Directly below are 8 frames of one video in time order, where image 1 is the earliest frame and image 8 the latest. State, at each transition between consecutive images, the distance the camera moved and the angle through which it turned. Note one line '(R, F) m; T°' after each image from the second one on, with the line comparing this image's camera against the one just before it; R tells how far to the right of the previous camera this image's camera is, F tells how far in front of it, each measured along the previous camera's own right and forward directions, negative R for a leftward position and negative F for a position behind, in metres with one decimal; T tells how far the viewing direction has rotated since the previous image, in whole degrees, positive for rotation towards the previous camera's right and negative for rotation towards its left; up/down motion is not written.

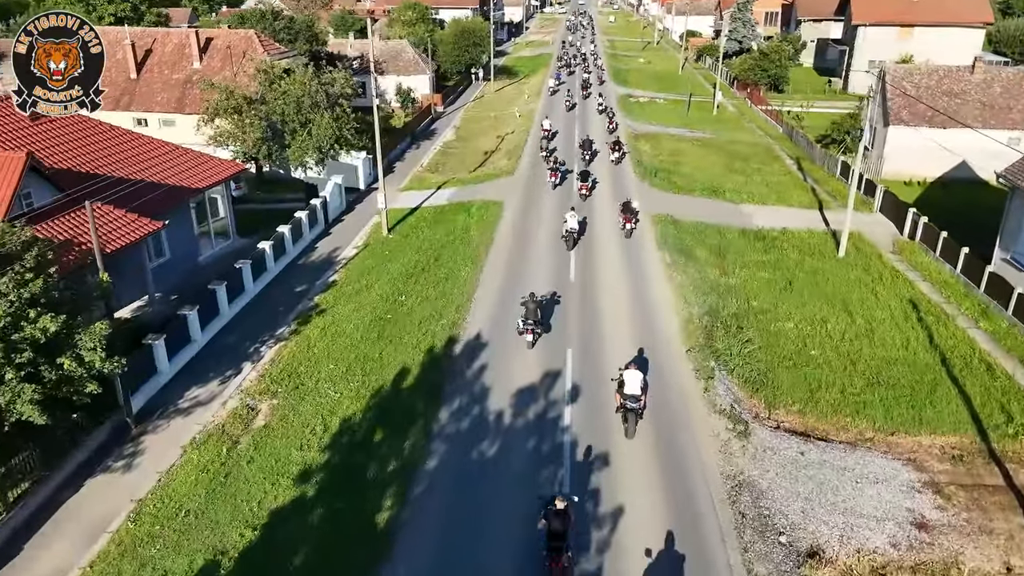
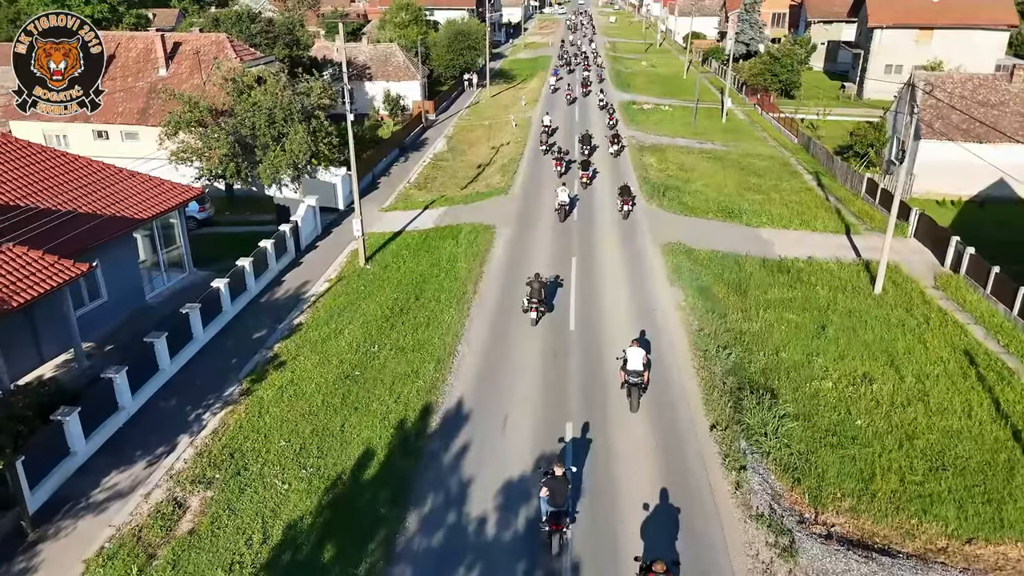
(+0.3, +3.0) m; 0°
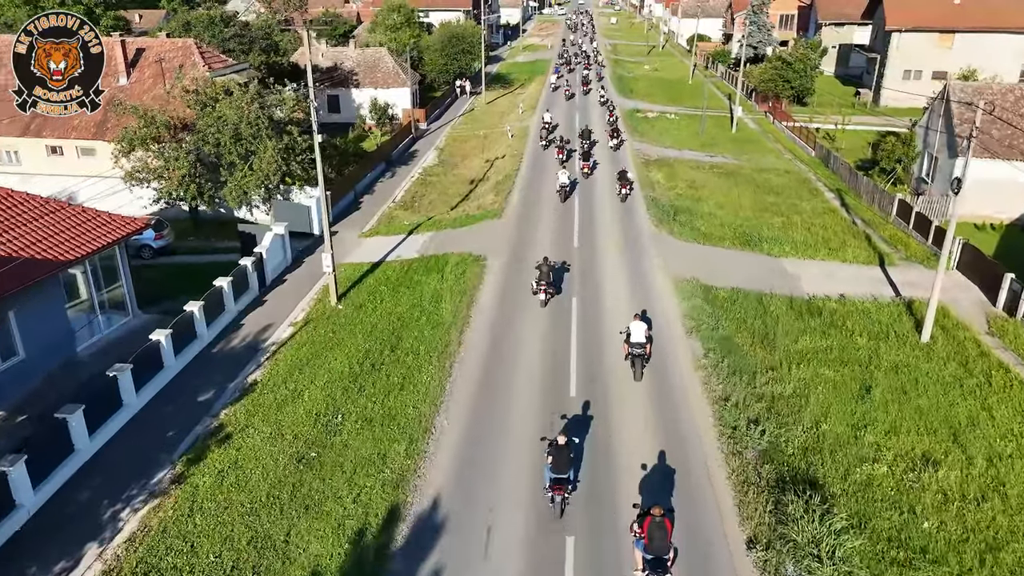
(+0.2, +3.0) m; 0°
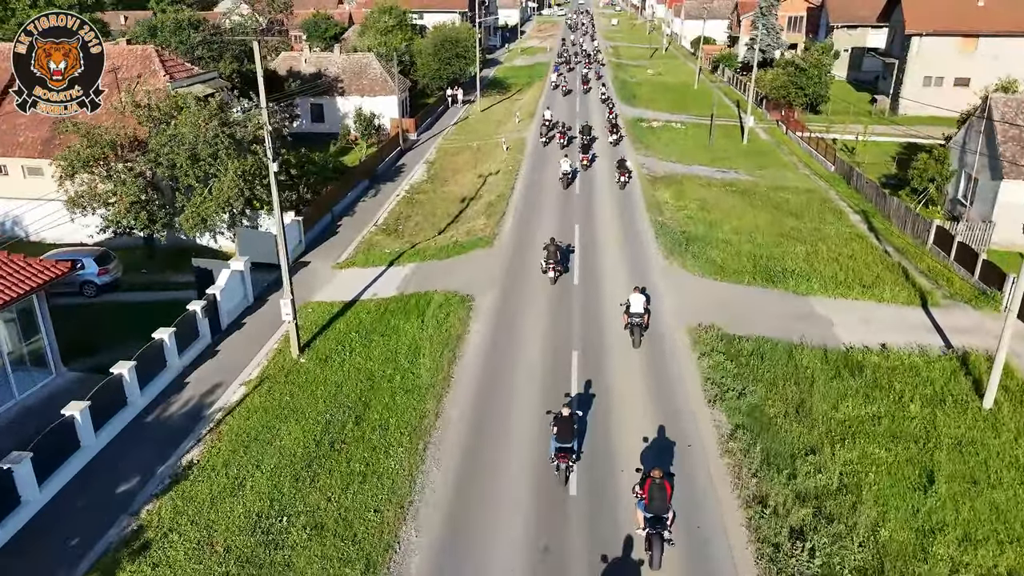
(+0.3, +3.0) m; 0°
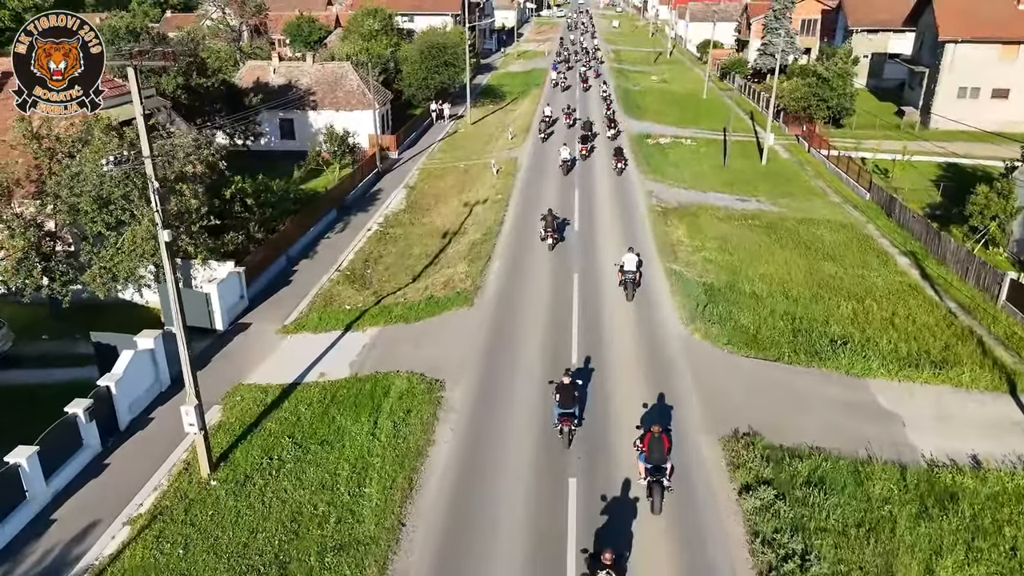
(+0.4, +4.5) m; 0°
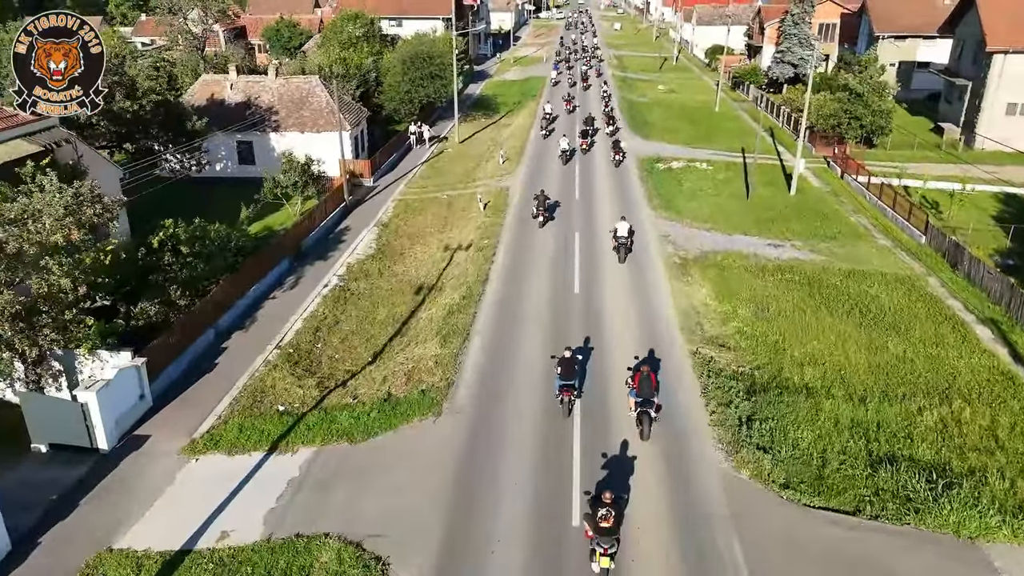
(+0.4, +5.0) m; 0°
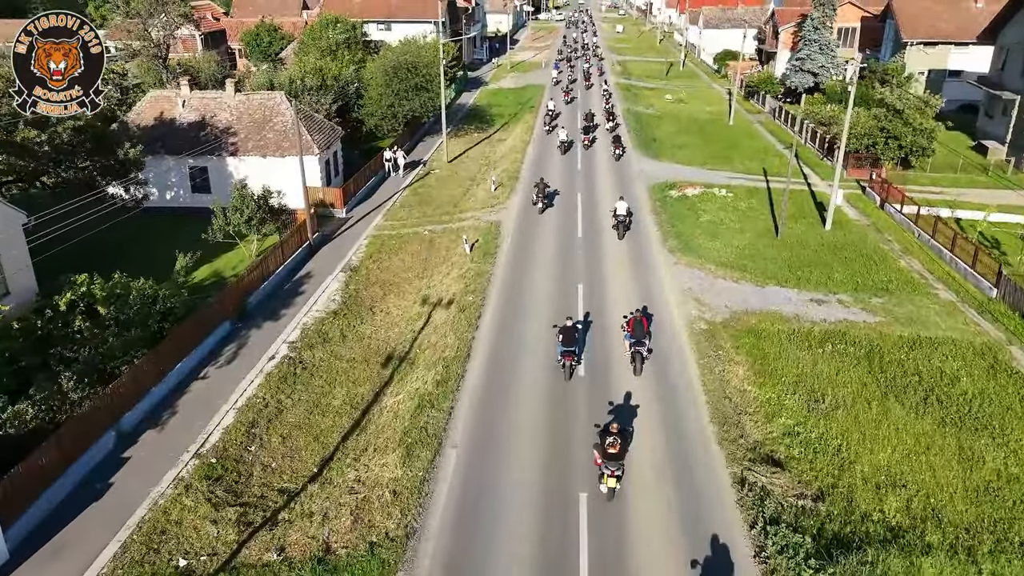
(+0.3, +4.4) m; 0°
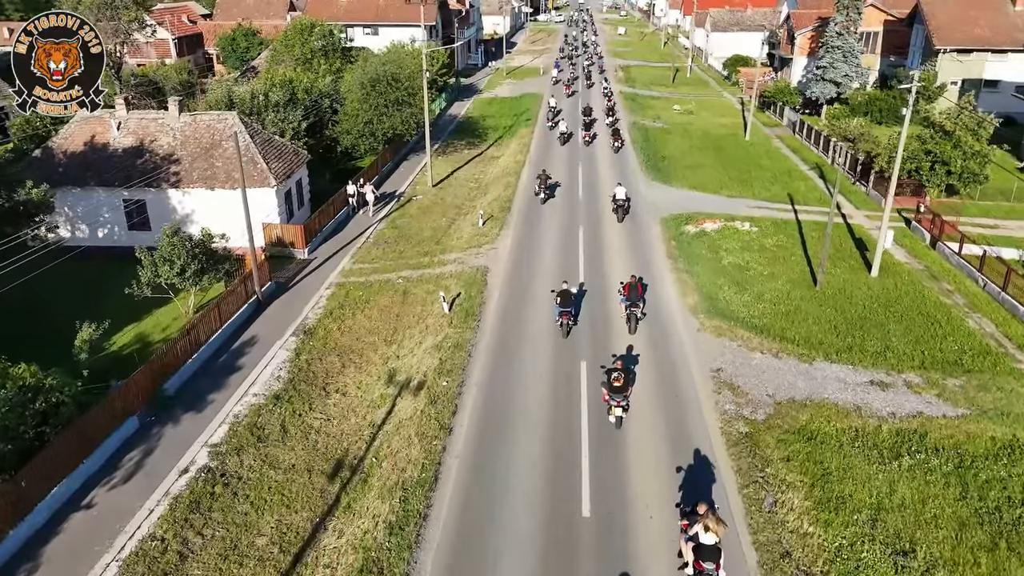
(+0.3, +4.4) m; 0°
